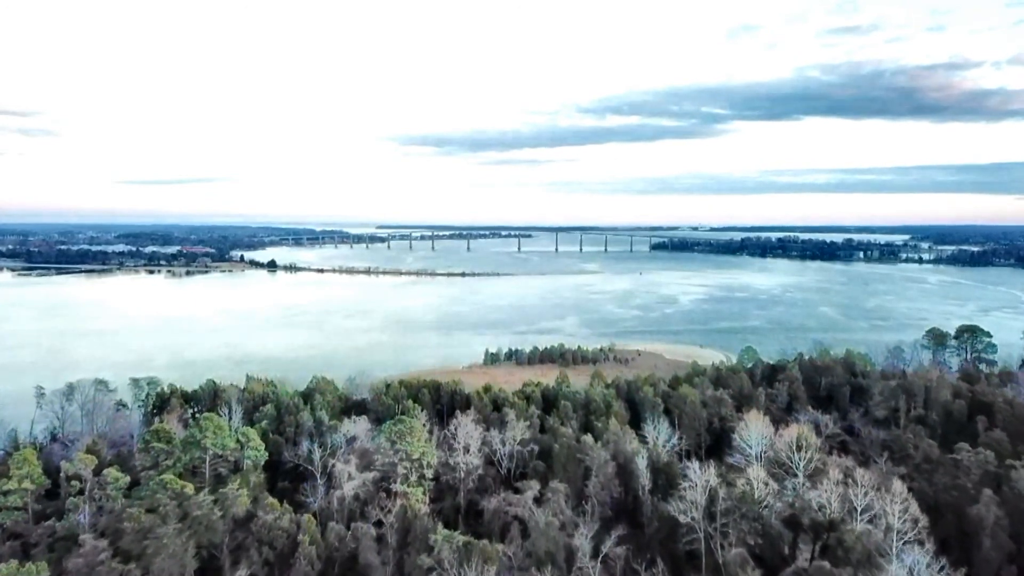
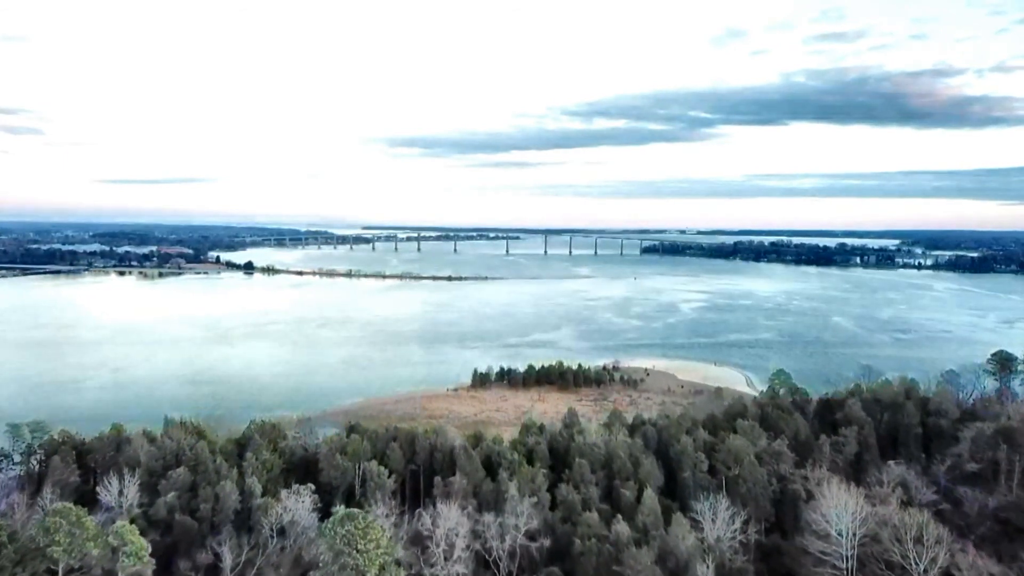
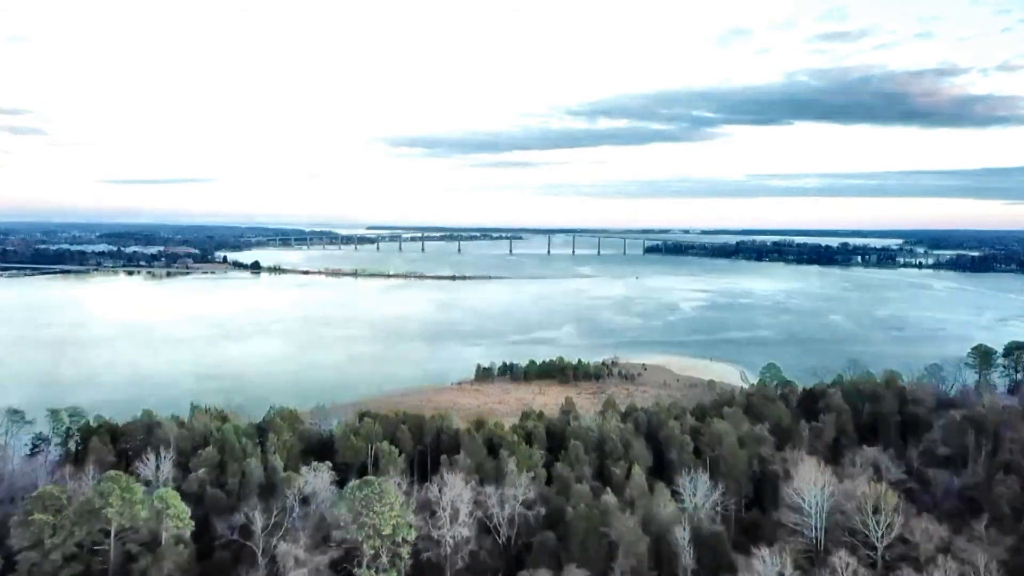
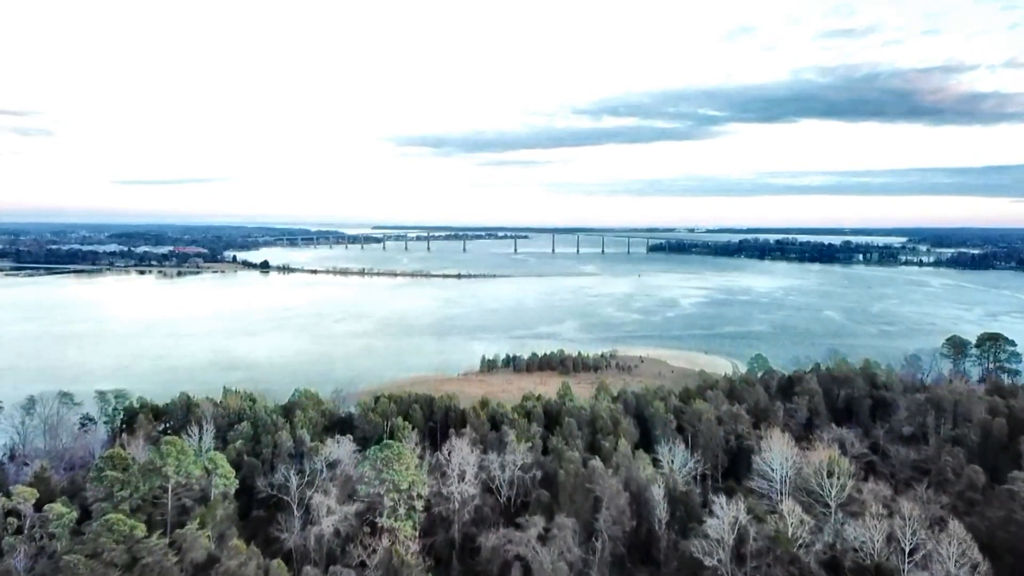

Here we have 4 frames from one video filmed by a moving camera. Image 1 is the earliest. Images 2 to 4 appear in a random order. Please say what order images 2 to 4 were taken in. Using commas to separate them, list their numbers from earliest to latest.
4, 3, 2
